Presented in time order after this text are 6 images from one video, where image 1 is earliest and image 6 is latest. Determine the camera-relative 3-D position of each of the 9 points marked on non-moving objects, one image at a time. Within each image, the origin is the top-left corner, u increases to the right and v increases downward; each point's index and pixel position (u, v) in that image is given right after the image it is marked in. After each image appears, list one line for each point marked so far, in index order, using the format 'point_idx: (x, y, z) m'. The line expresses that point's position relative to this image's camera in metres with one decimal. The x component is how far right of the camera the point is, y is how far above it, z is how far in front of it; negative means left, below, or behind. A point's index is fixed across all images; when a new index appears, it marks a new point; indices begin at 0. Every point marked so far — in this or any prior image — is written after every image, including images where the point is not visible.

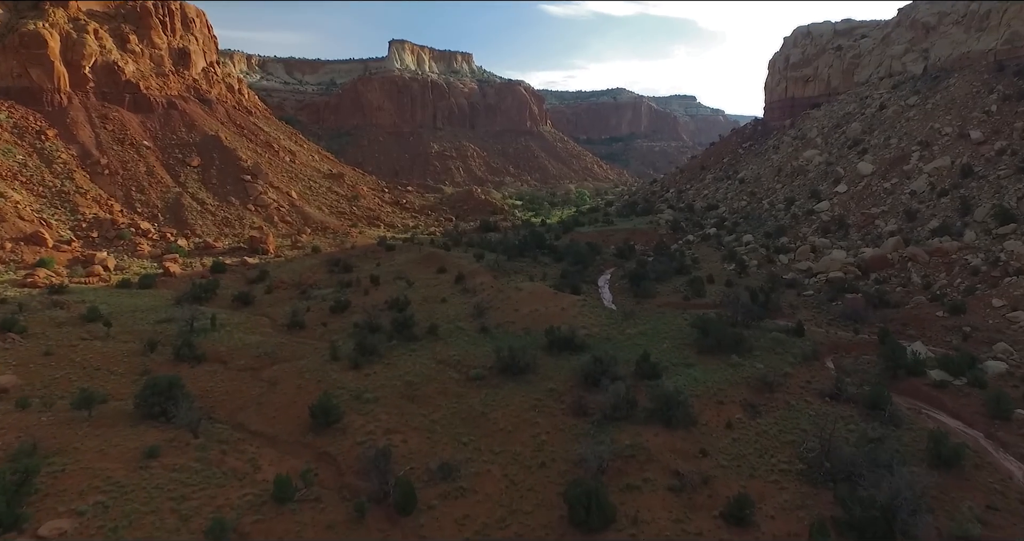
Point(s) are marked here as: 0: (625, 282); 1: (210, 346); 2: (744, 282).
0: (+3.0, -0.3, +19.4) m
1: (-5.1, -1.3, +12.3) m
2: (+6.0, -0.3, +18.7) m
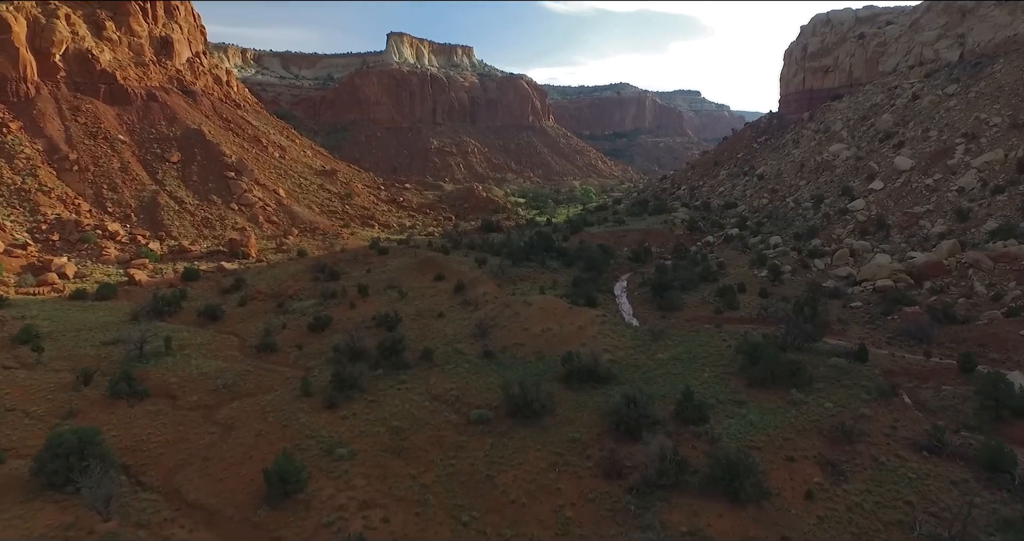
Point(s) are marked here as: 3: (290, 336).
0: (+3.2, -0.5, +17.3) m
1: (-5.0, -1.5, +10.2) m
2: (+6.1, -0.5, +16.6) m
3: (-3.9, -1.2, +12.7) m
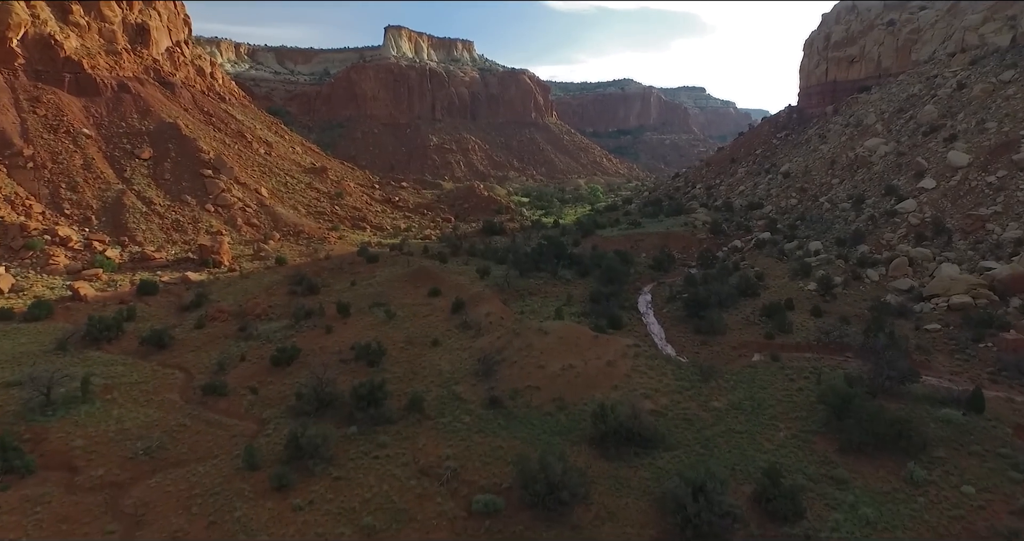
0: (+3.3, -0.8, +14.8) m
1: (-4.8, -1.8, +7.7) m
2: (+6.3, -0.7, +14.1) m
3: (-3.7, -1.4, +10.2) m
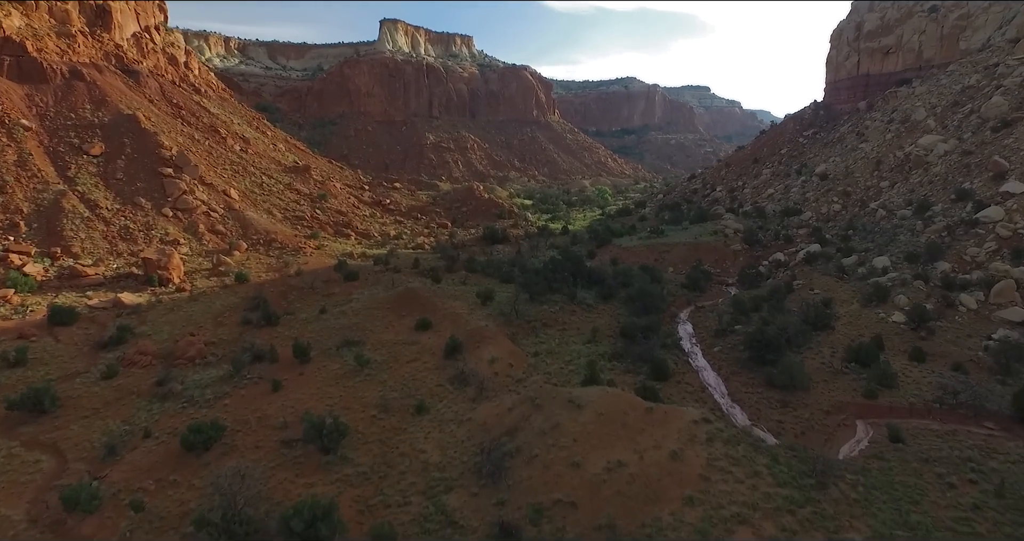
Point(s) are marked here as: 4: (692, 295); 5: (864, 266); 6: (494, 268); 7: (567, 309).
0: (+3.5, -1.2, +11.6) m
1: (-4.7, -2.2, +4.5) m
2: (+6.4, -1.2, +10.9) m
3: (-3.5, -1.9, +7.0) m
4: (+4.1, -0.5, +16.4) m
5: (+7.9, +0.1, +16.4) m
6: (-0.5, +0.1, +17.3) m
7: (+1.0, -0.7, +13.6) m
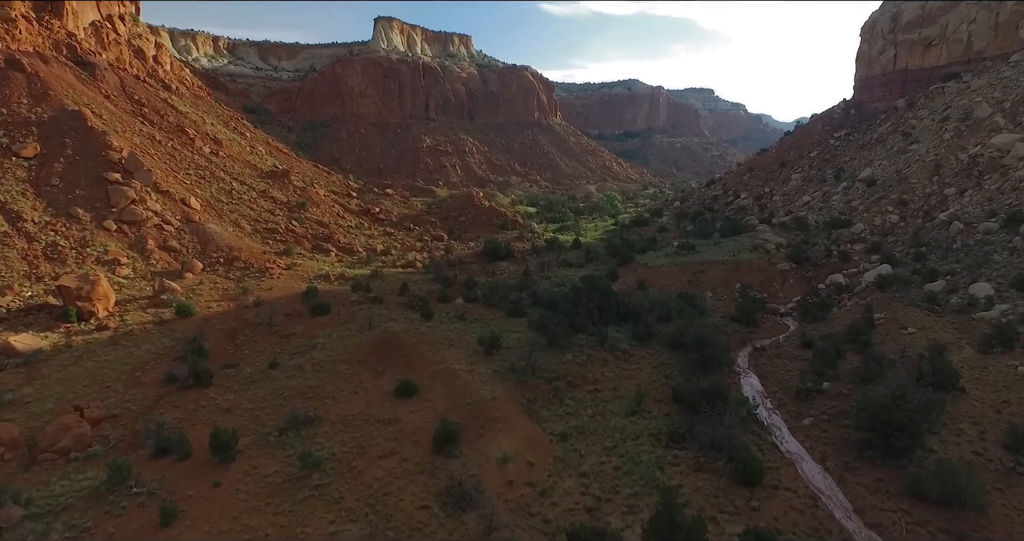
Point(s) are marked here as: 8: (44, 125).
0: (+3.7, -1.7, +8.4) m
1: (-4.4, -2.7, +1.2) m
2: (+6.6, -1.7, +7.7) m
3: (-3.3, -2.4, +3.7) m
4: (+4.2, -1.1, +13.2) m
5: (+8.1, -0.4, +13.1) m
6: (-0.3, -0.5, +14.0) m
7: (+1.2, -1.2, +10.4) m
8: (-12.6, +3.9, +19.5) m
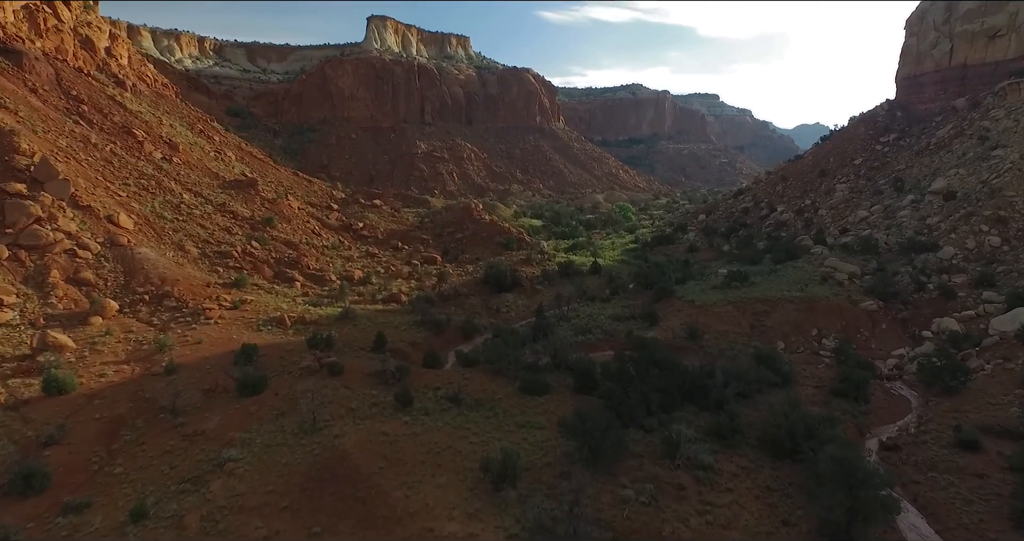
0: (+3.9, -2.4, +4.5) m
1: (-4.2, -3.3, -2.7) m
2: (+6.8, -2.4, +3.7) m
3: (-3.1, -3.0, -0.2) m
4: (+4.4, -1.8, +9.3) m
5: (+8.3, -1.2, +9.2) m
6: (-0.1, -1.2, +10.1) m
7: (+1.4, -1.9, +6.4) m
8: (-12.4, +3.1, +15.6) m
